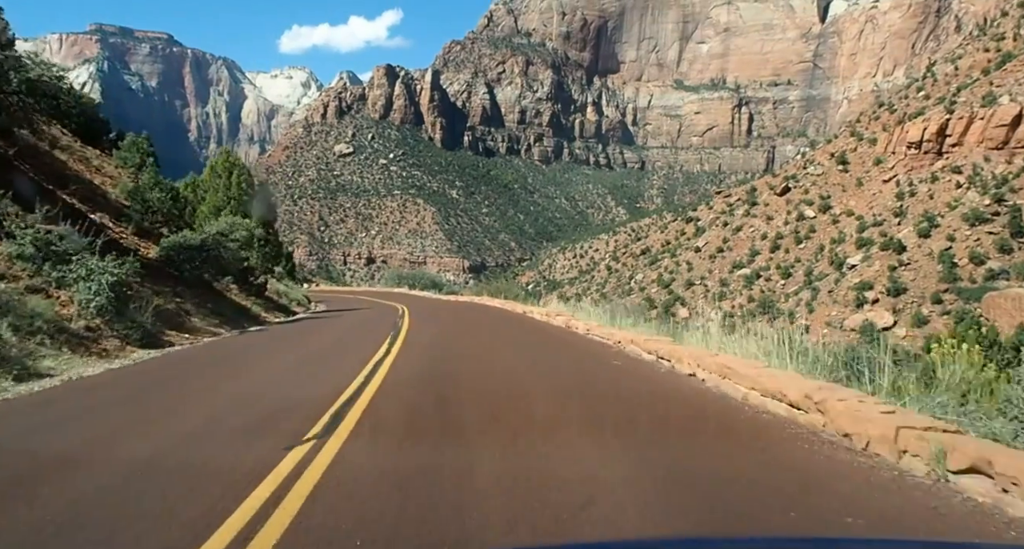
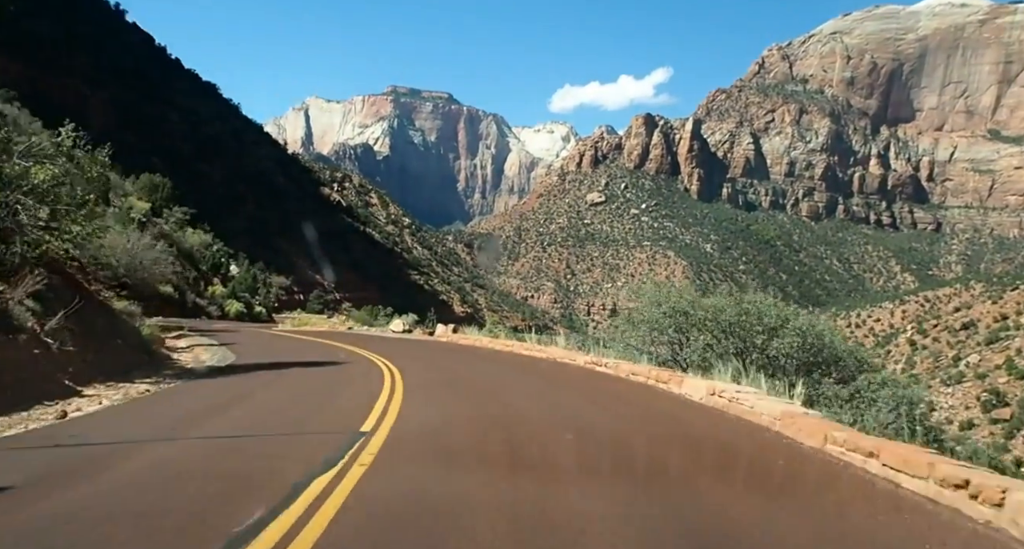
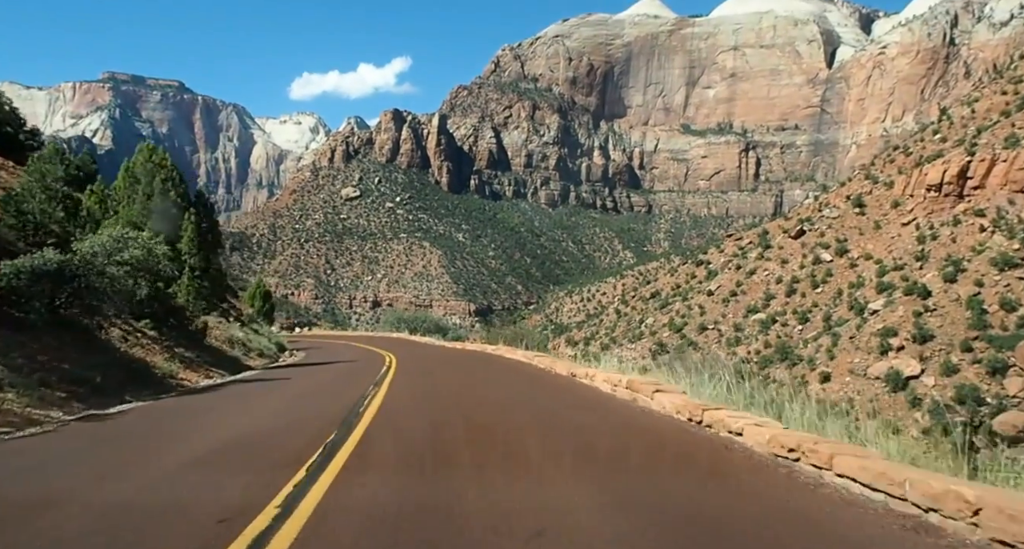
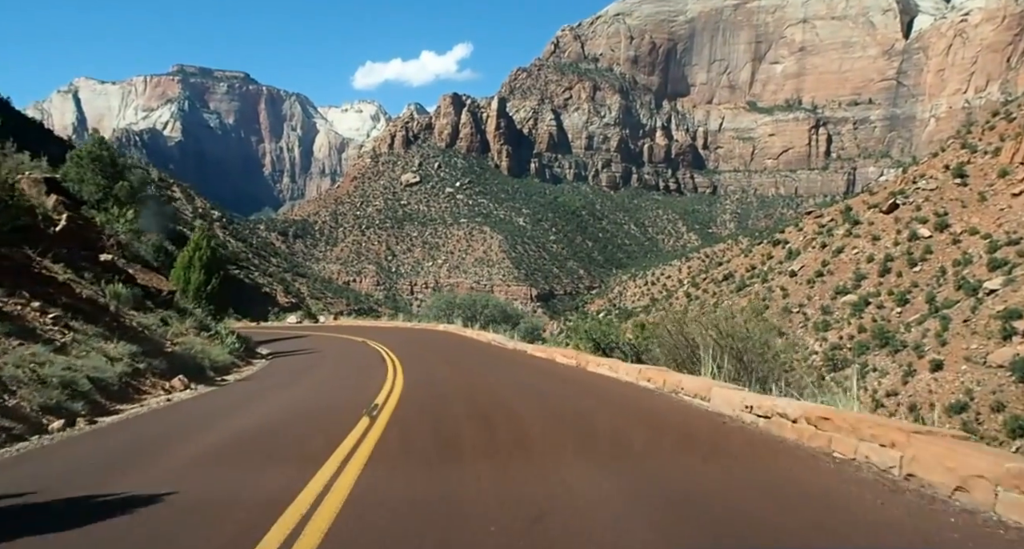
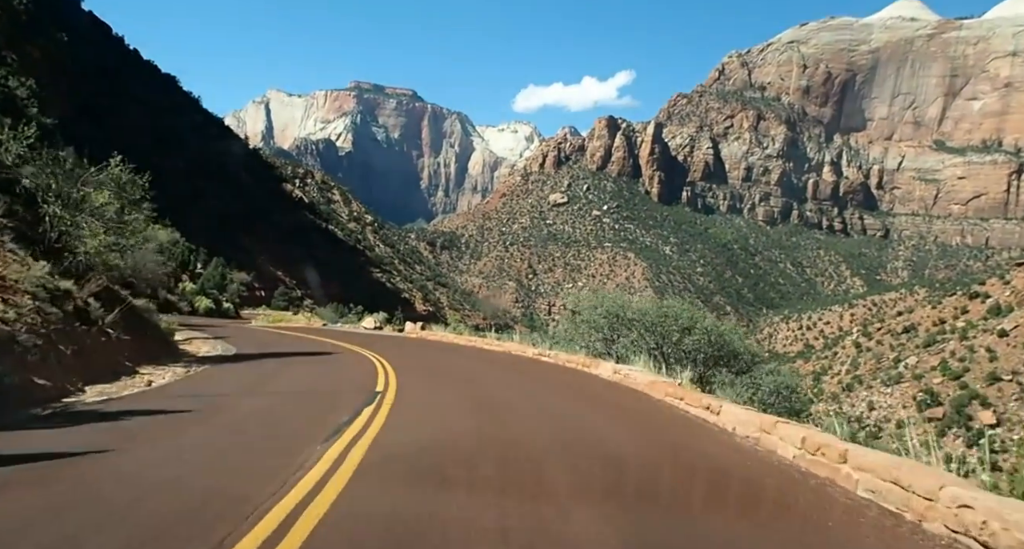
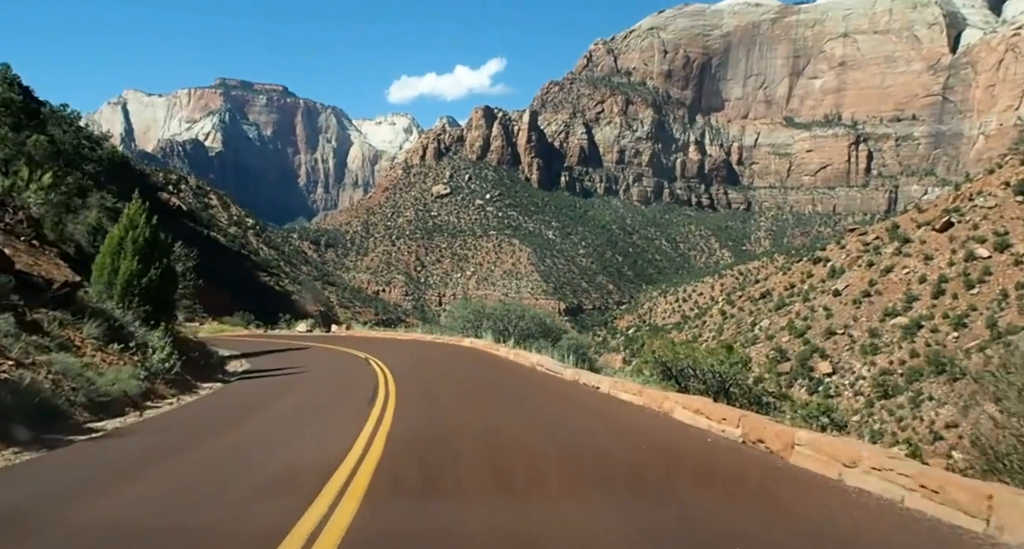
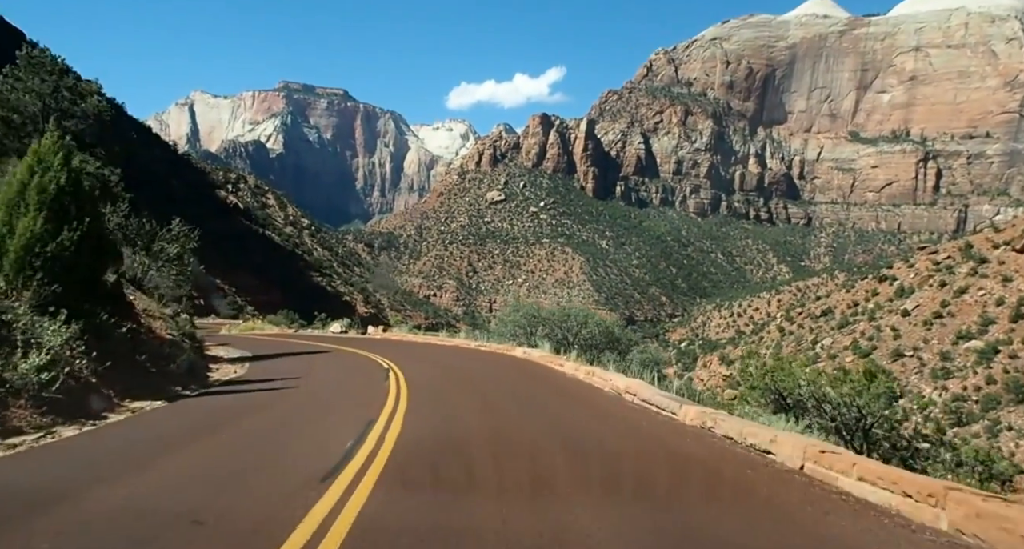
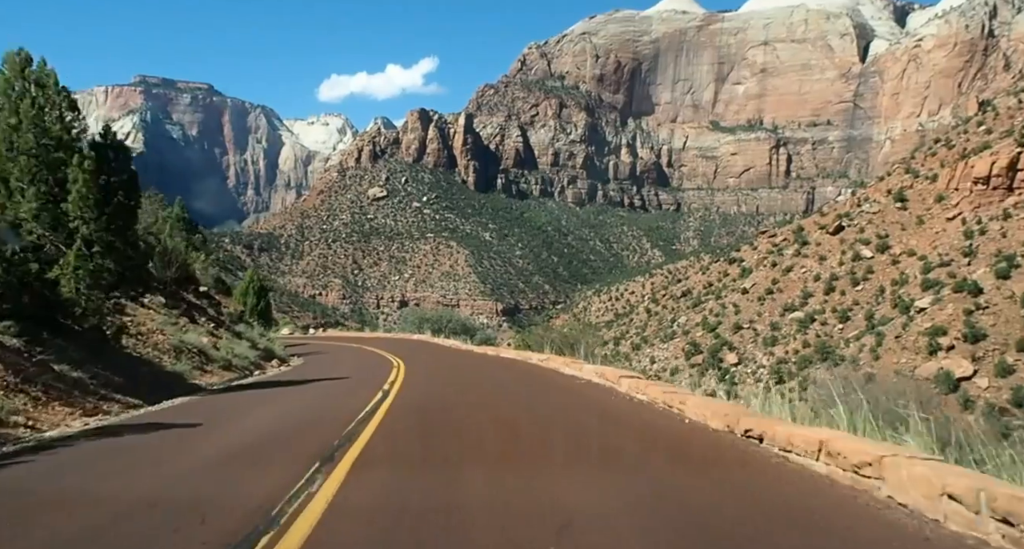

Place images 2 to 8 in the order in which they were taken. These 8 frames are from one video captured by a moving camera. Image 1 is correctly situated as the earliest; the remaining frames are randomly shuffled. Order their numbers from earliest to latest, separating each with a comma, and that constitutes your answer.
3, 8, 4, 6, 7, 5, 2
